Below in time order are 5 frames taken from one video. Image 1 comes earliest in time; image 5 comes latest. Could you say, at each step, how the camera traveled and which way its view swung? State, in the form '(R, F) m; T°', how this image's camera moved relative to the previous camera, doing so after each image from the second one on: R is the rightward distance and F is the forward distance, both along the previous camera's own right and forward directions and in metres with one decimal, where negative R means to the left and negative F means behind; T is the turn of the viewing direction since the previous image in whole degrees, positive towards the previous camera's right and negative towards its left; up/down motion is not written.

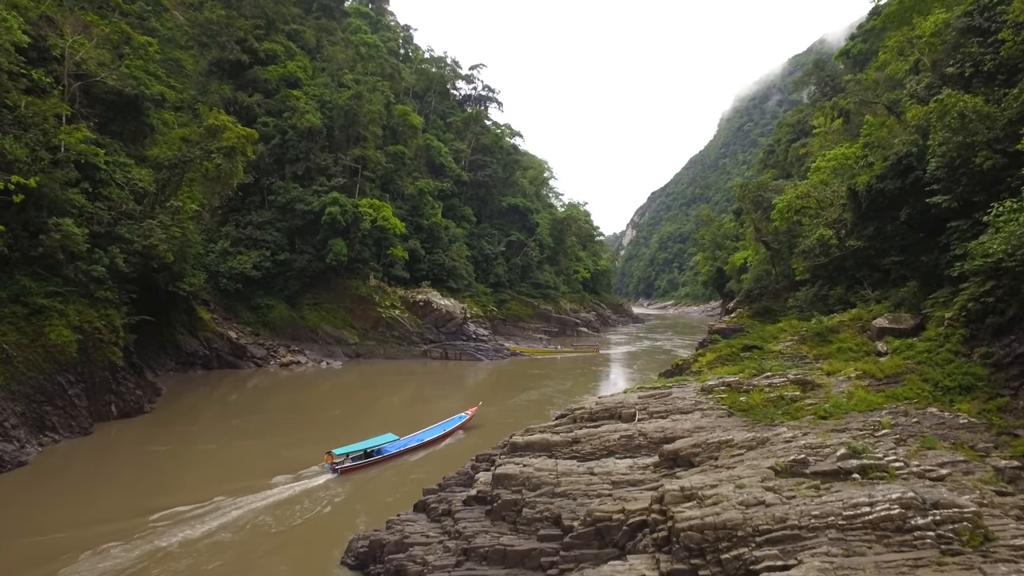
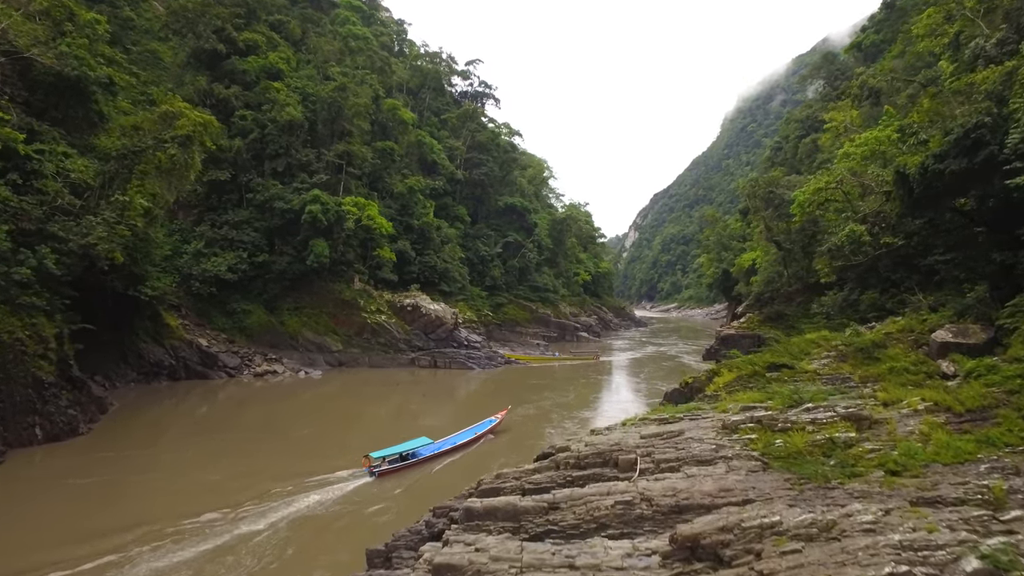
(+0.5, +1.9) m; 0°
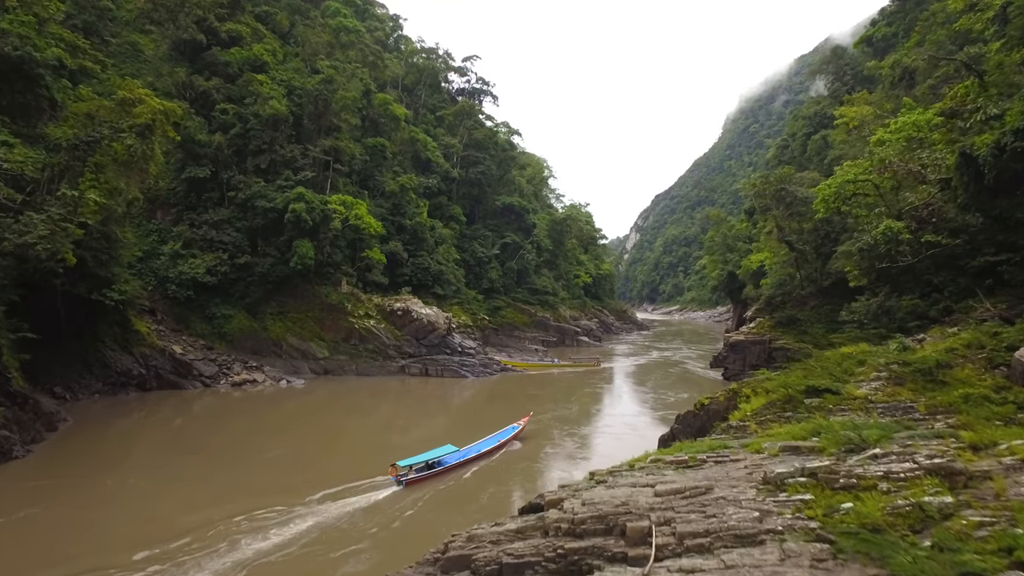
(+0.3, +1.6) m; 0°
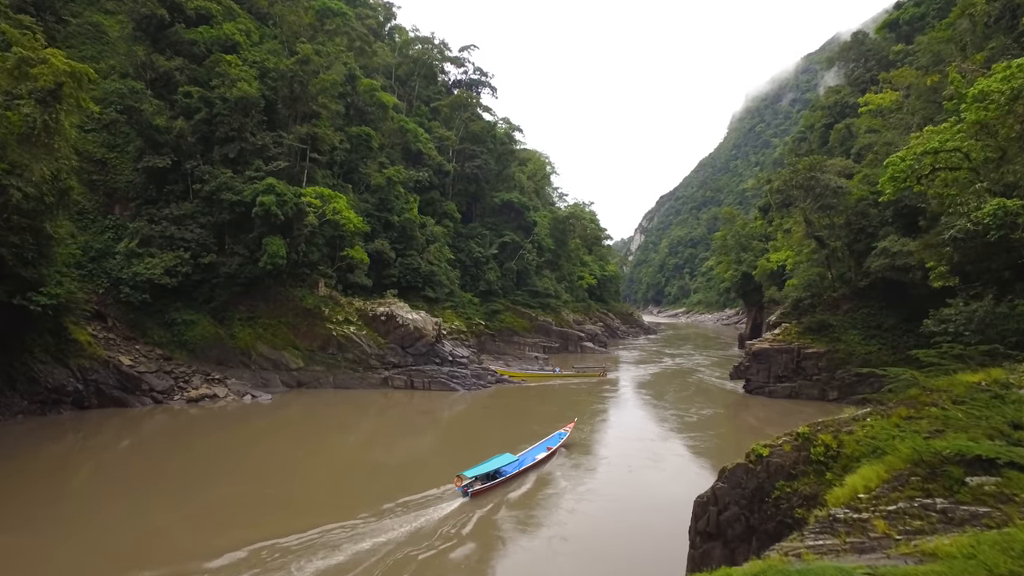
(+0.4, +2.9) m; 0°
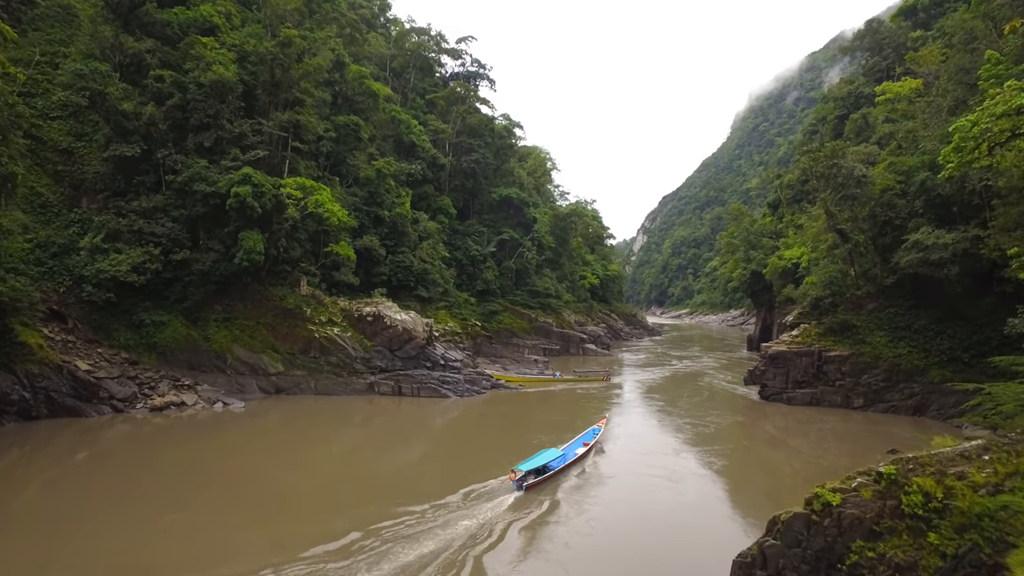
(+0.3, +1.8) m; 0°
